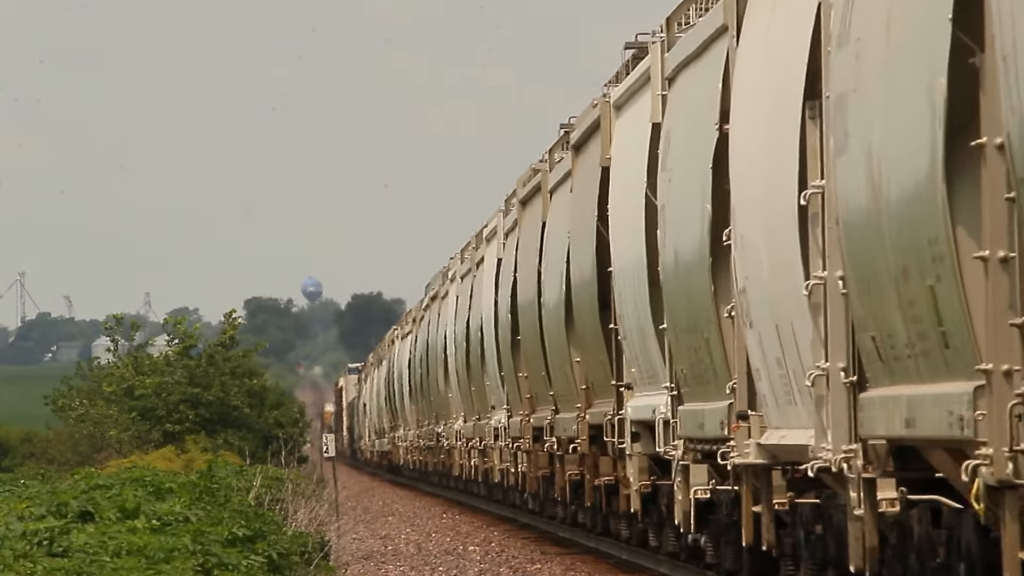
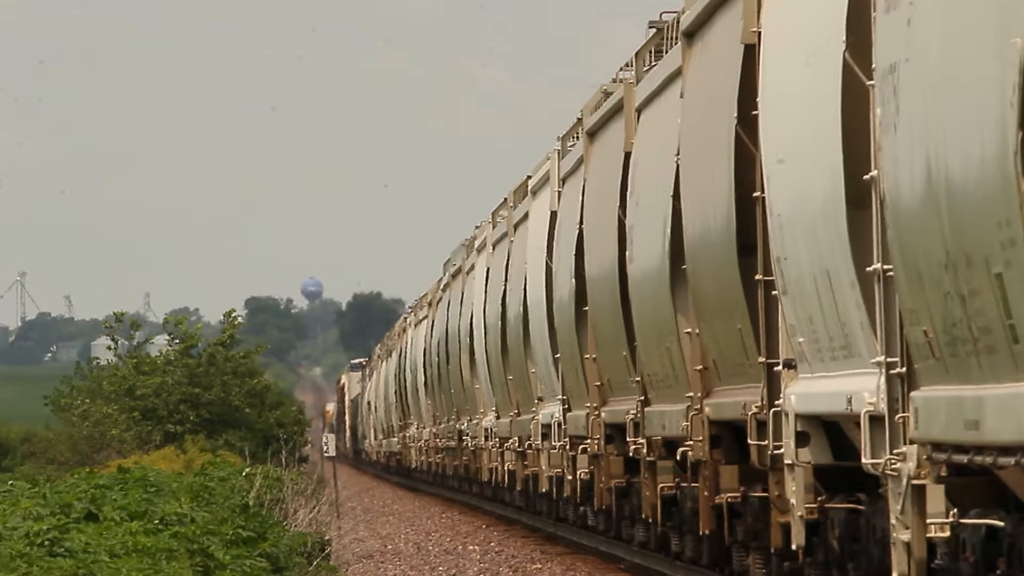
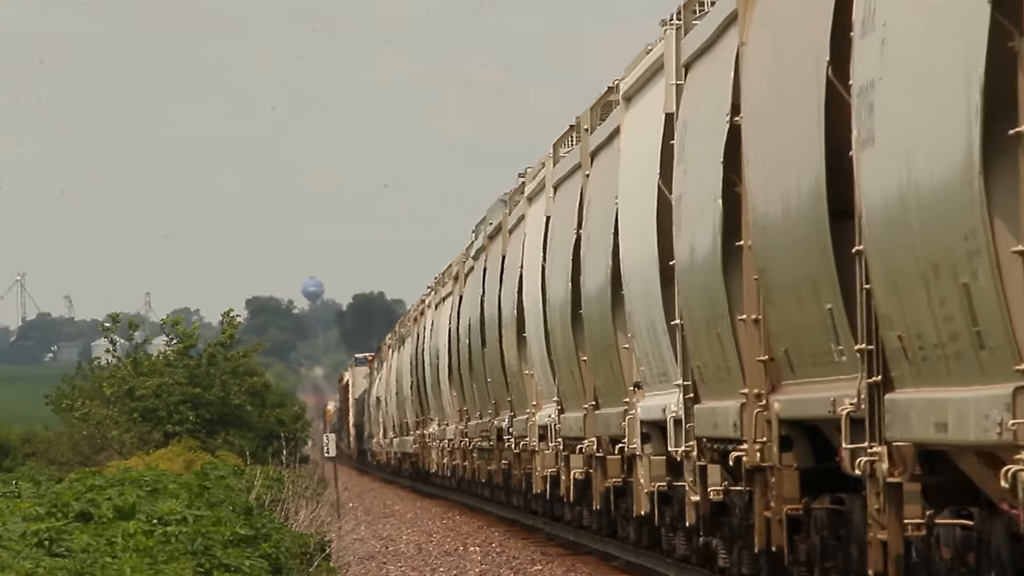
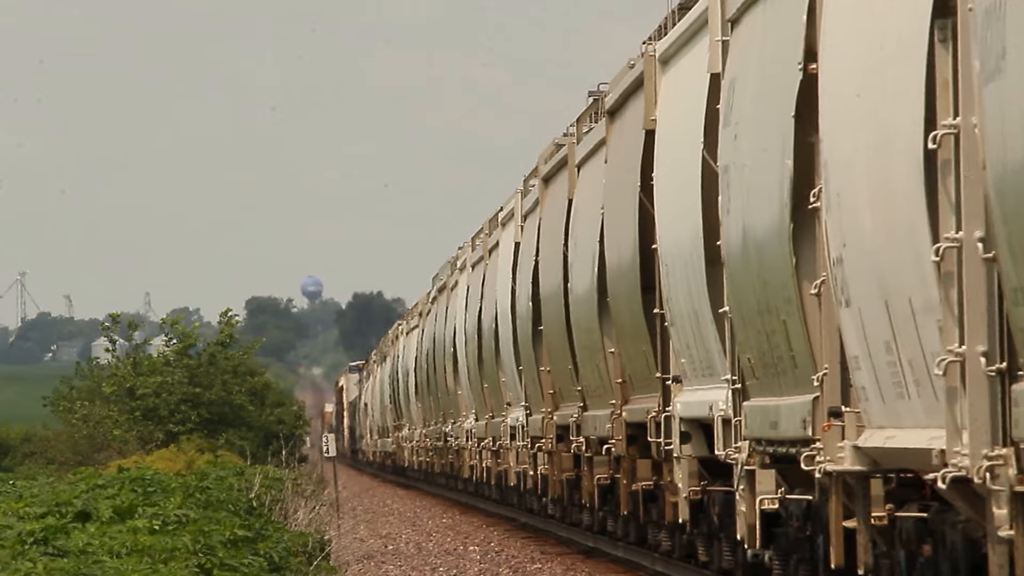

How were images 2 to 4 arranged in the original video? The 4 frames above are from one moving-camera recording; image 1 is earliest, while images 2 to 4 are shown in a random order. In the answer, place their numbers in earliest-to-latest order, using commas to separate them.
4, 2, 3
